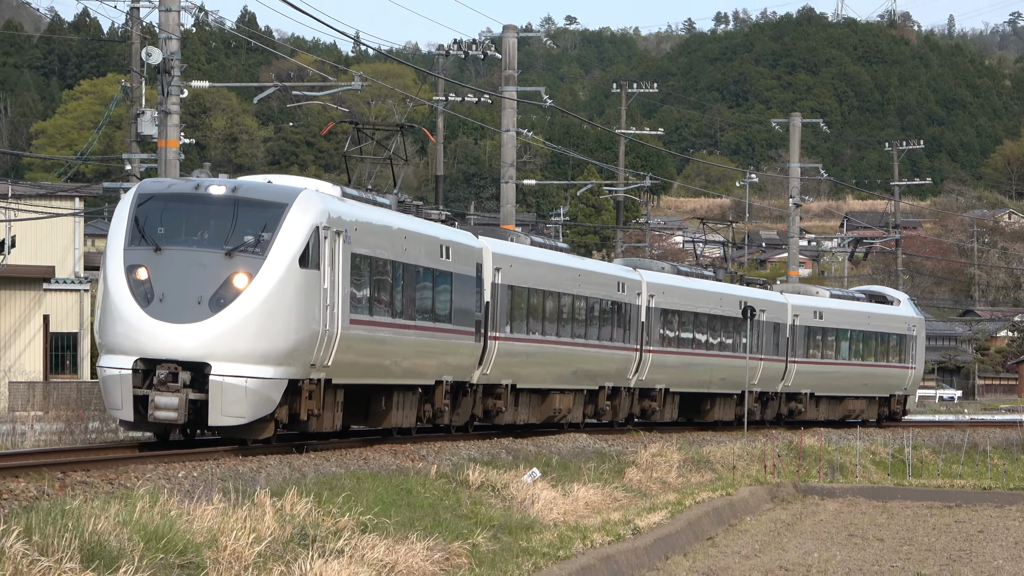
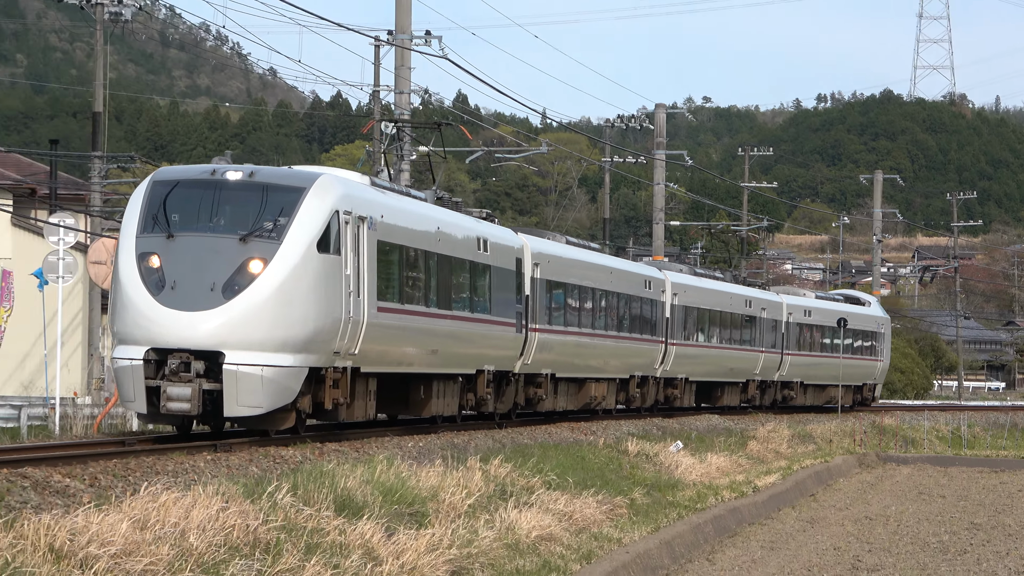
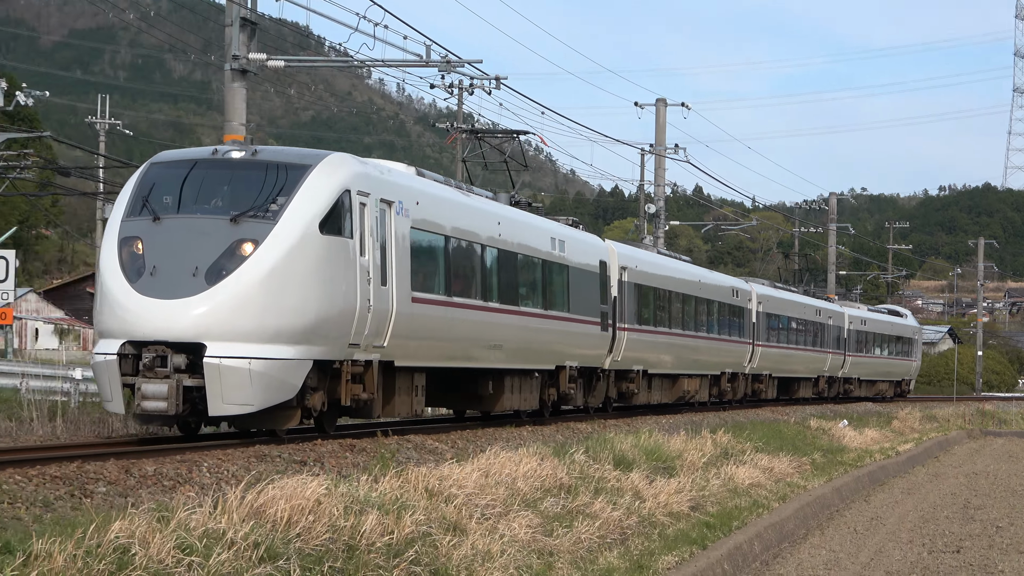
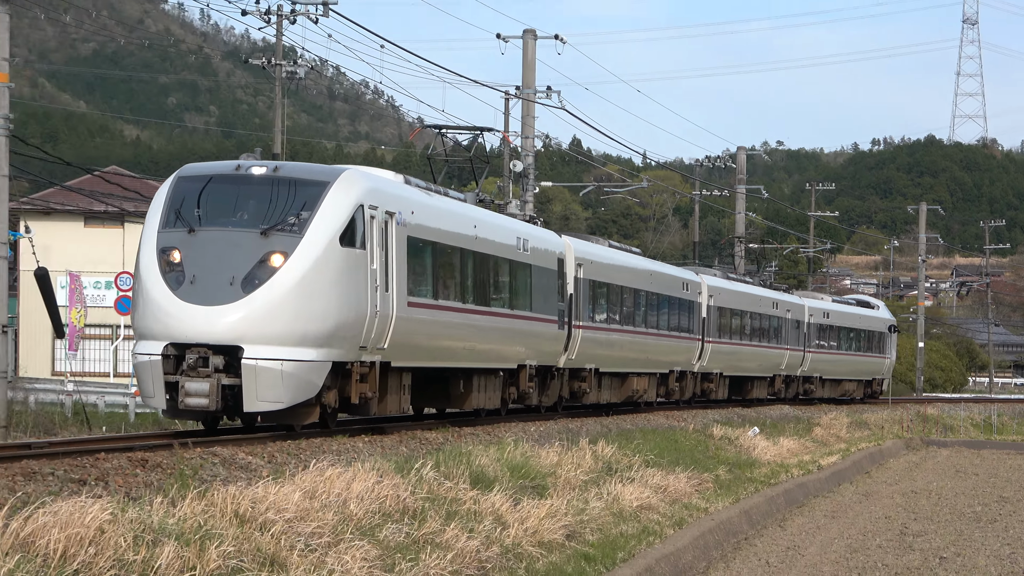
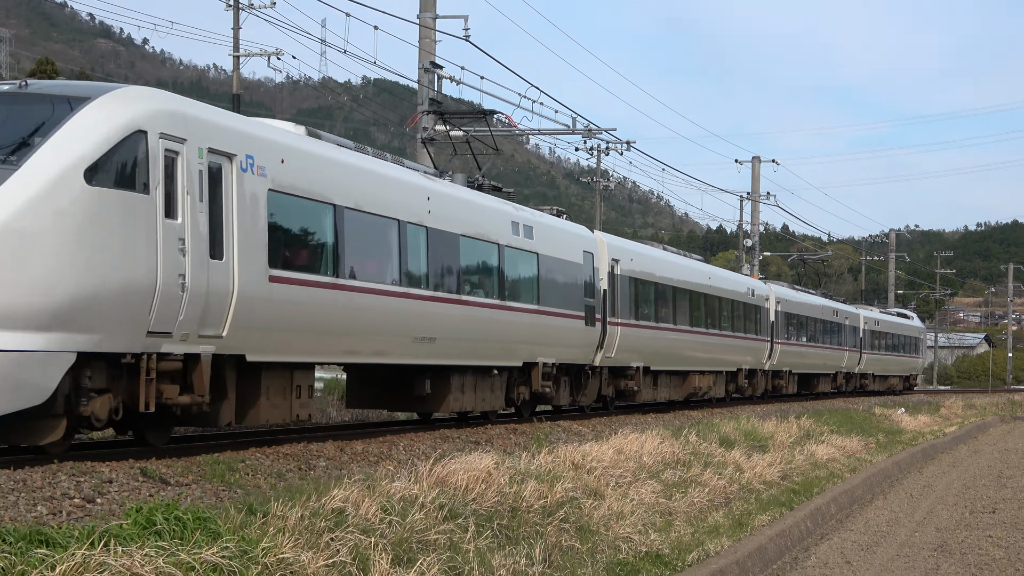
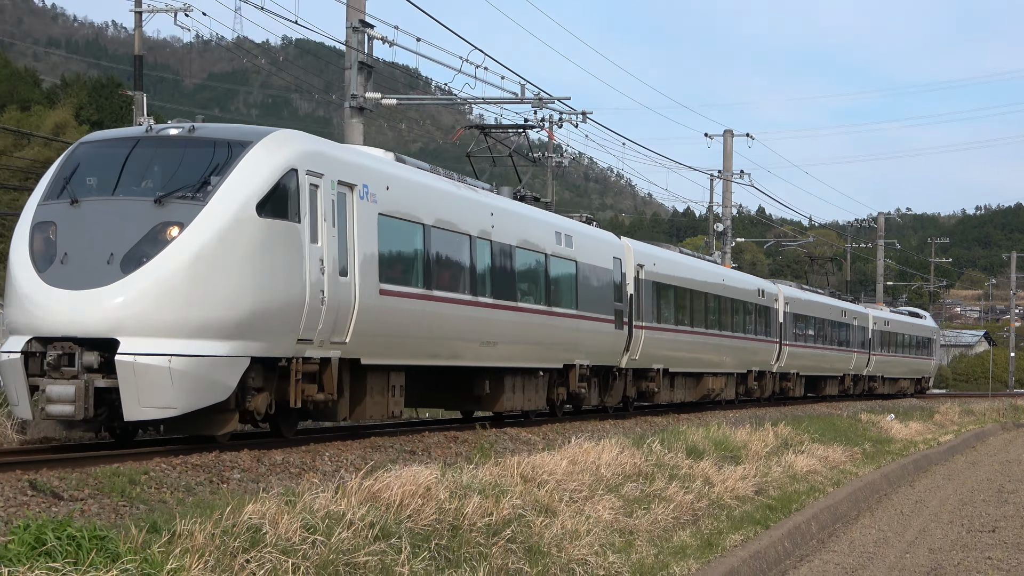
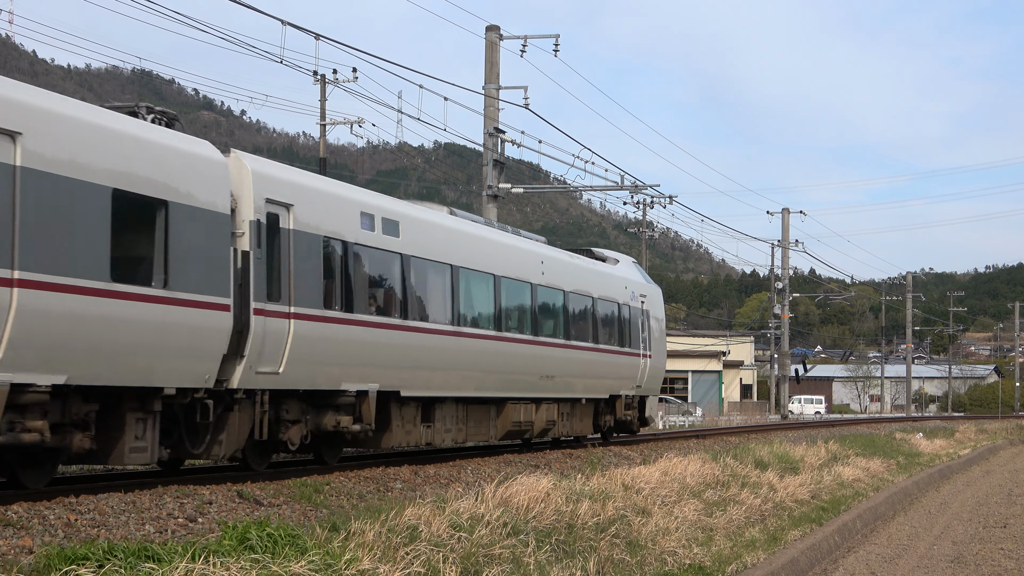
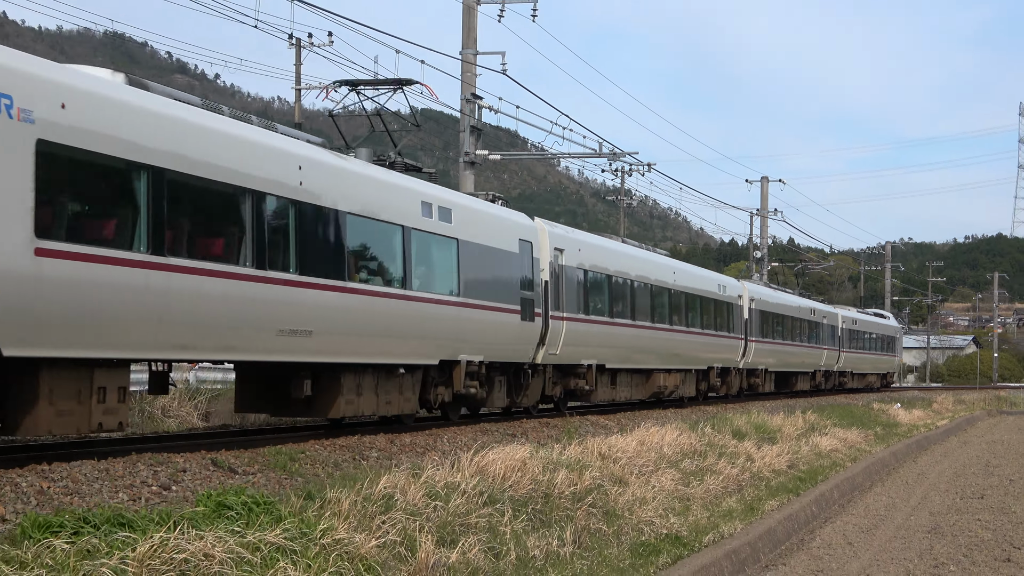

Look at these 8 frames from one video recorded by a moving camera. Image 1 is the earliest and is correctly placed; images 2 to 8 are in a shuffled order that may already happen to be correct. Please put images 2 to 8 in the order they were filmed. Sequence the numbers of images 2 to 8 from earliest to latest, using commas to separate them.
2, 4, 3, 6, 5, 8, 7
